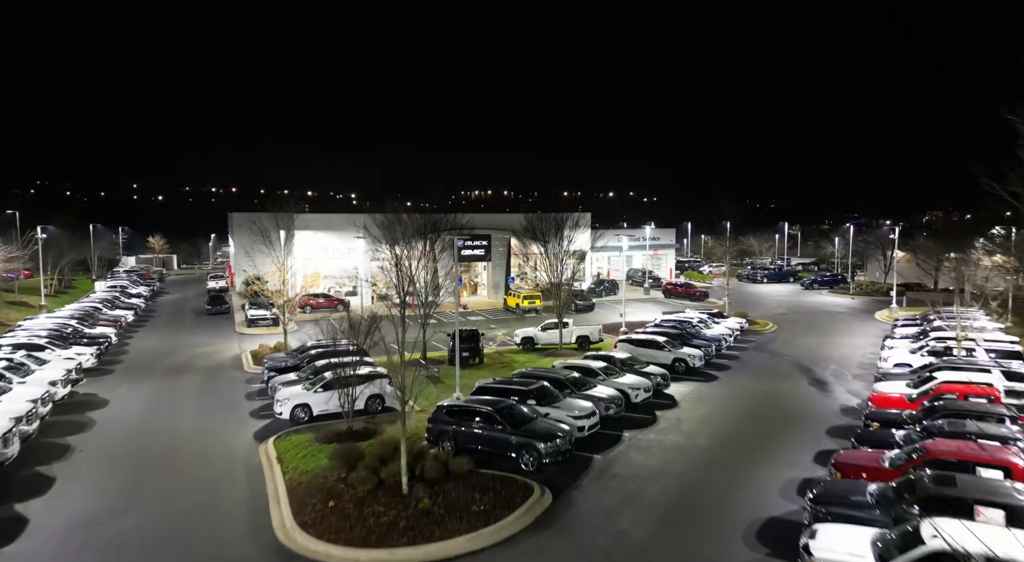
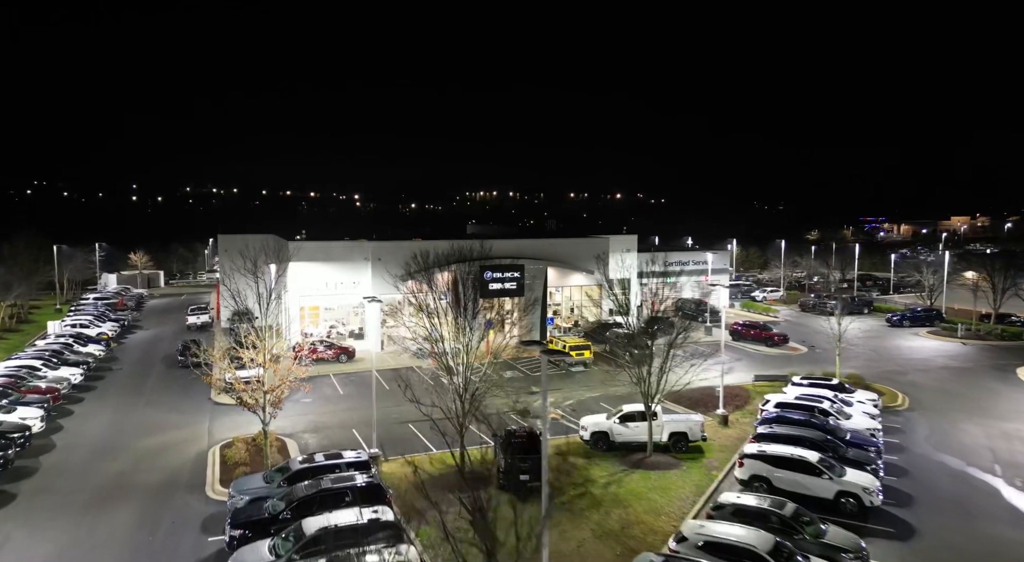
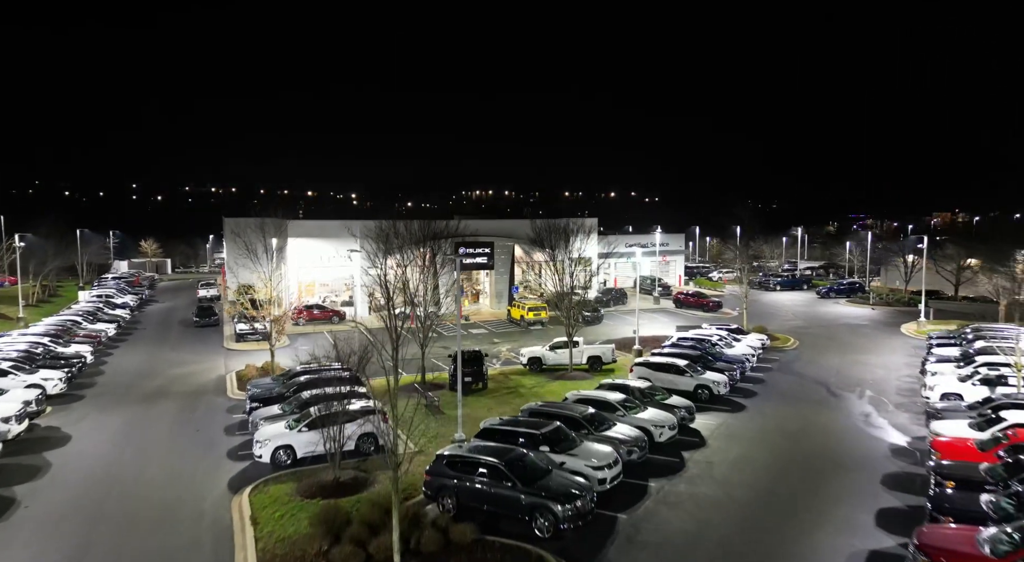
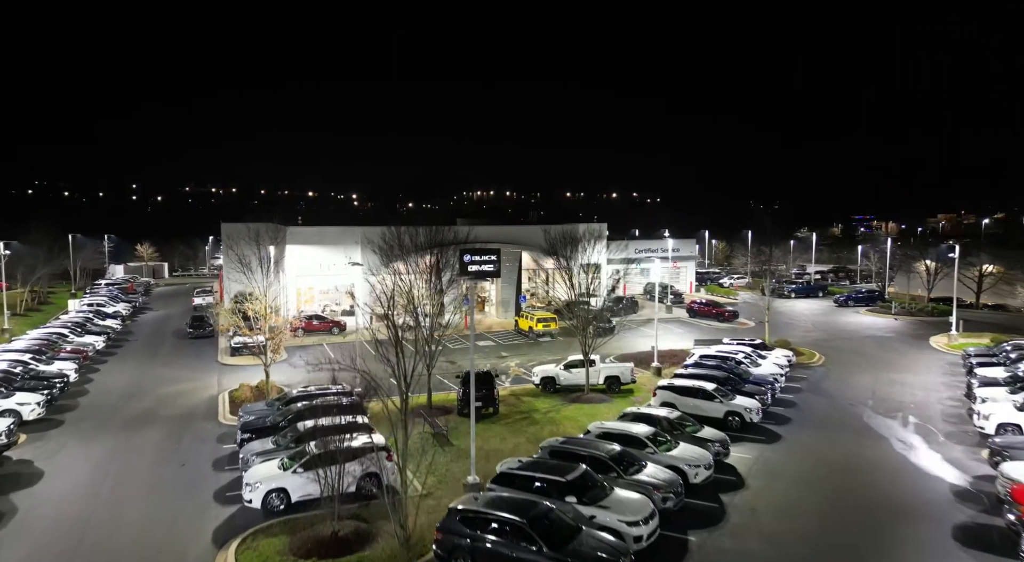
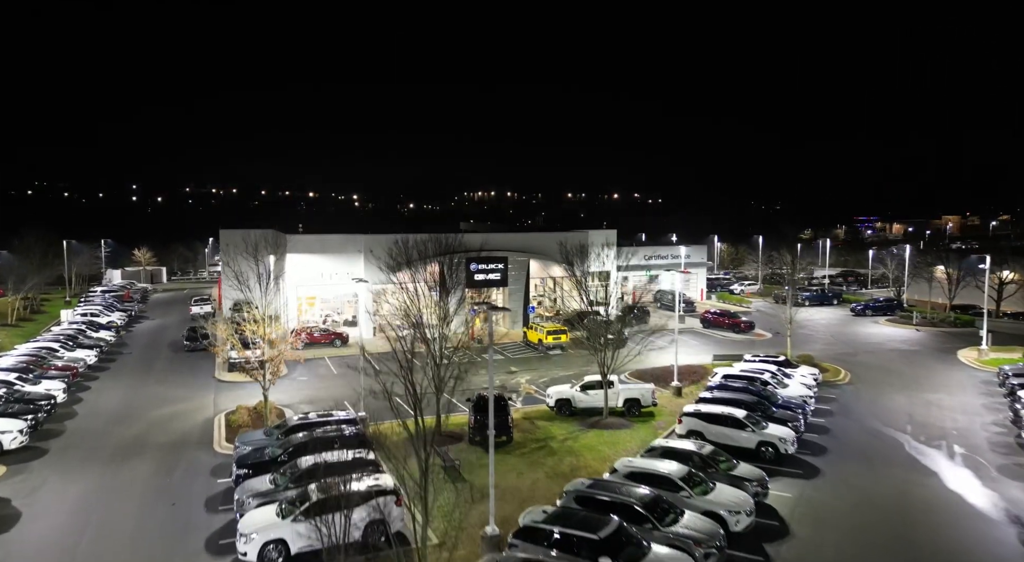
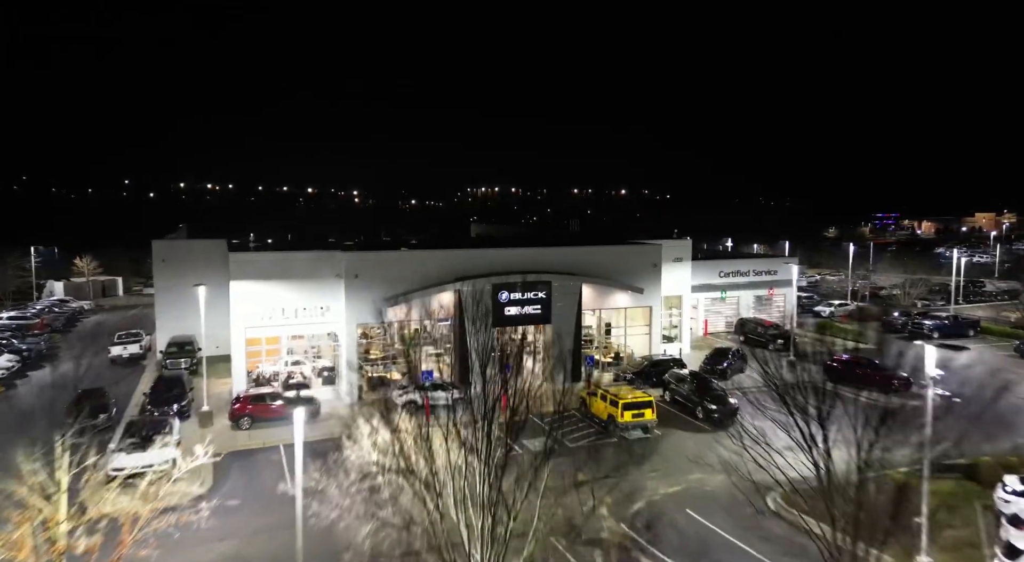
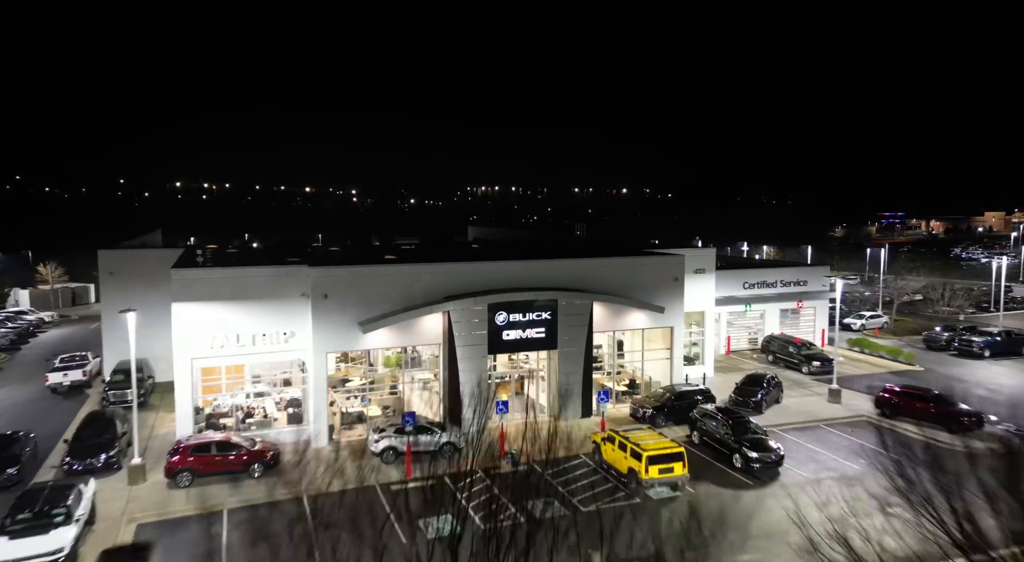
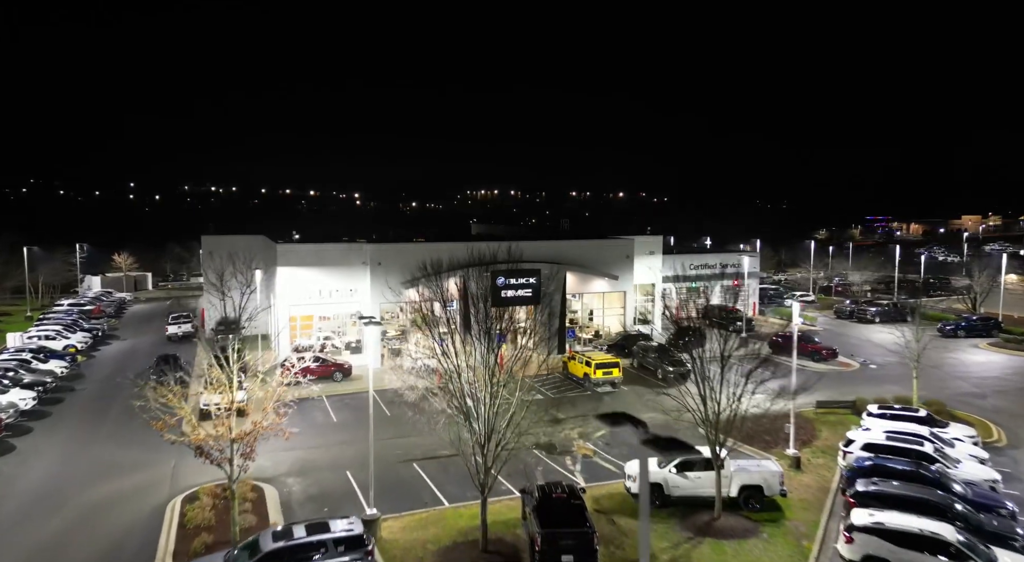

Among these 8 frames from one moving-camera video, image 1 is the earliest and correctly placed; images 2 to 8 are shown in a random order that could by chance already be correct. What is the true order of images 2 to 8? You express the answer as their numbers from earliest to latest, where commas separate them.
3, 4, 5, 2, 8, 6, 7
